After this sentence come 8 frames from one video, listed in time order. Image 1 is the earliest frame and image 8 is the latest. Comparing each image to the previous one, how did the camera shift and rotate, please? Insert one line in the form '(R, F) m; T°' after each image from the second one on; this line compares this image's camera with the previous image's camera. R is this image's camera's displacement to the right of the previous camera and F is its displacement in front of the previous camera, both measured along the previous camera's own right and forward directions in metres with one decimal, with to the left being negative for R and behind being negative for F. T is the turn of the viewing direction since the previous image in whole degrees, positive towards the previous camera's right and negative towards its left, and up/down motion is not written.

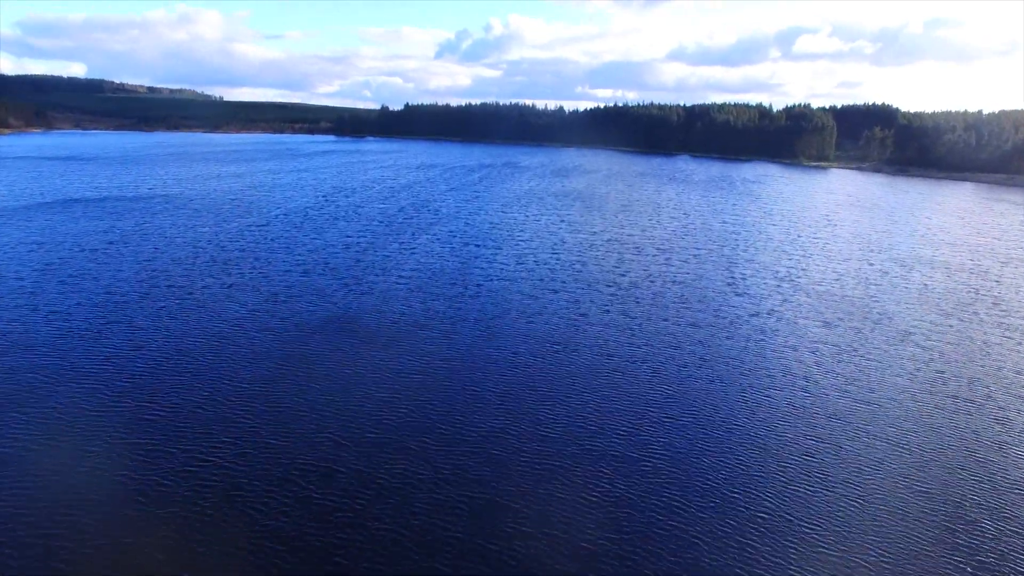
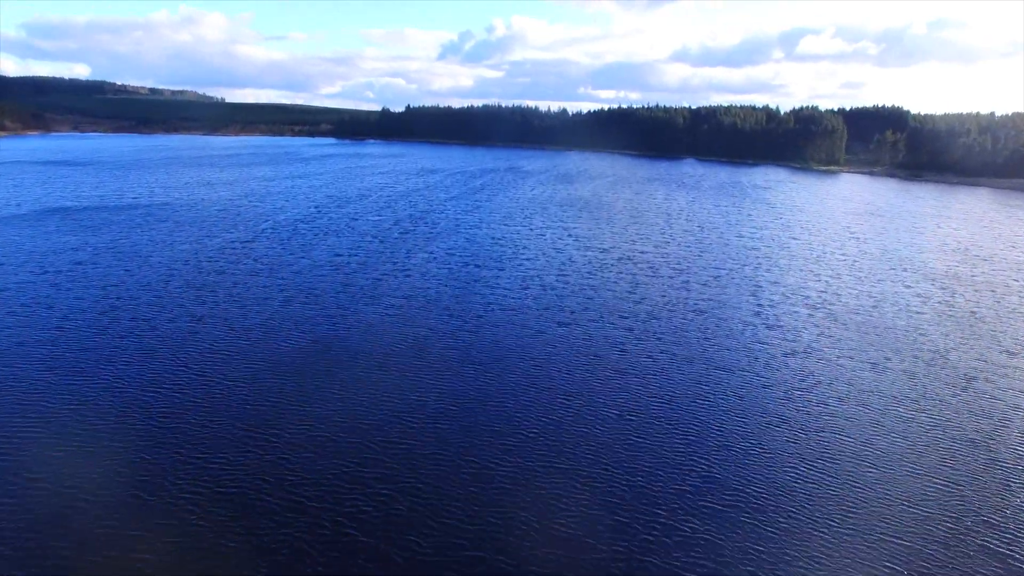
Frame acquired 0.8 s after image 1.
(0.0, +1.9) m; 0°
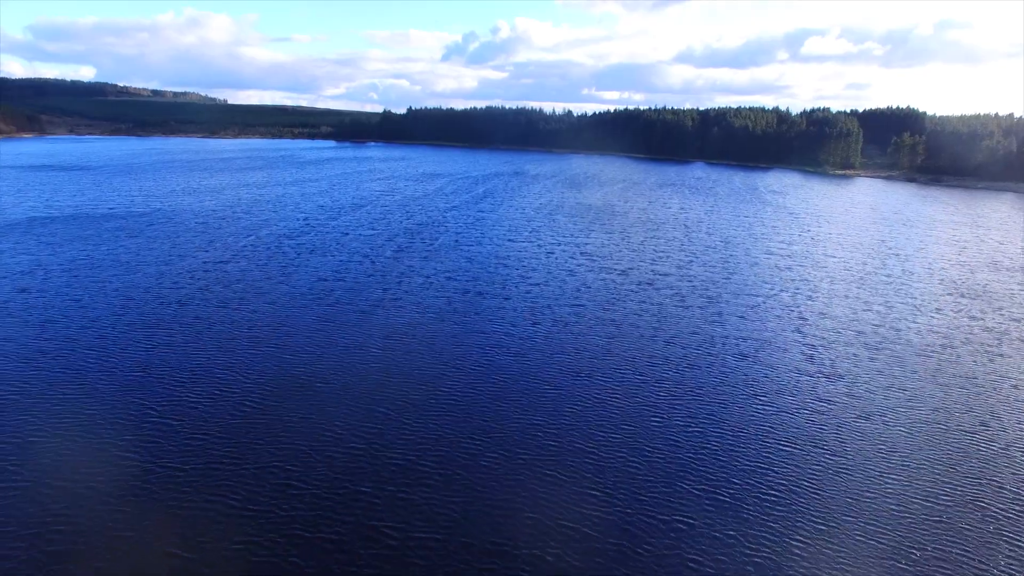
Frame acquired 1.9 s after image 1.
(-0.1, +2.6) m; 0°
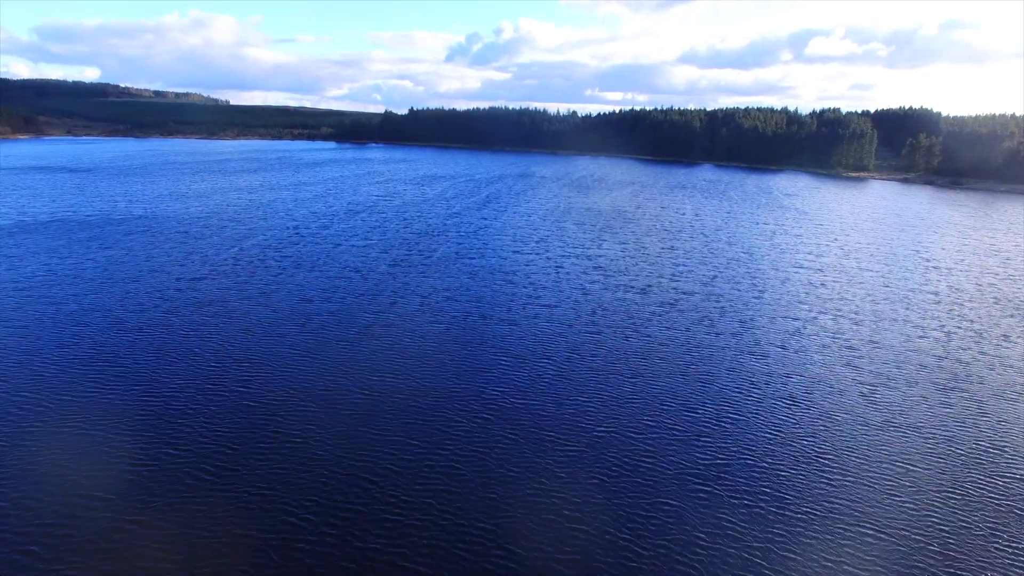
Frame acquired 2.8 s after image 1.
(-0.1, +2.2) m; 0°
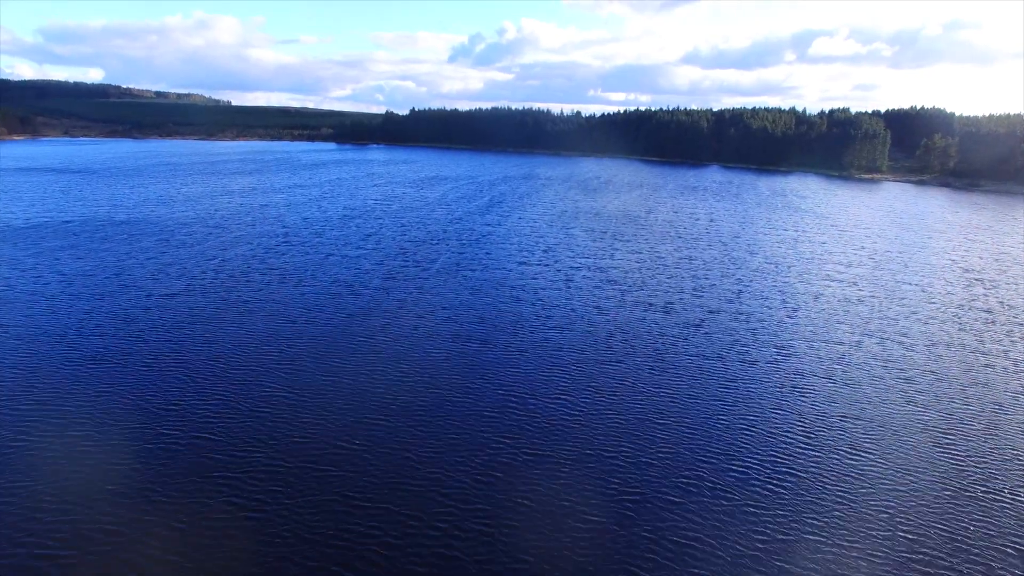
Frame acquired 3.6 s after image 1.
(-0.1, +1.9) m; 0°
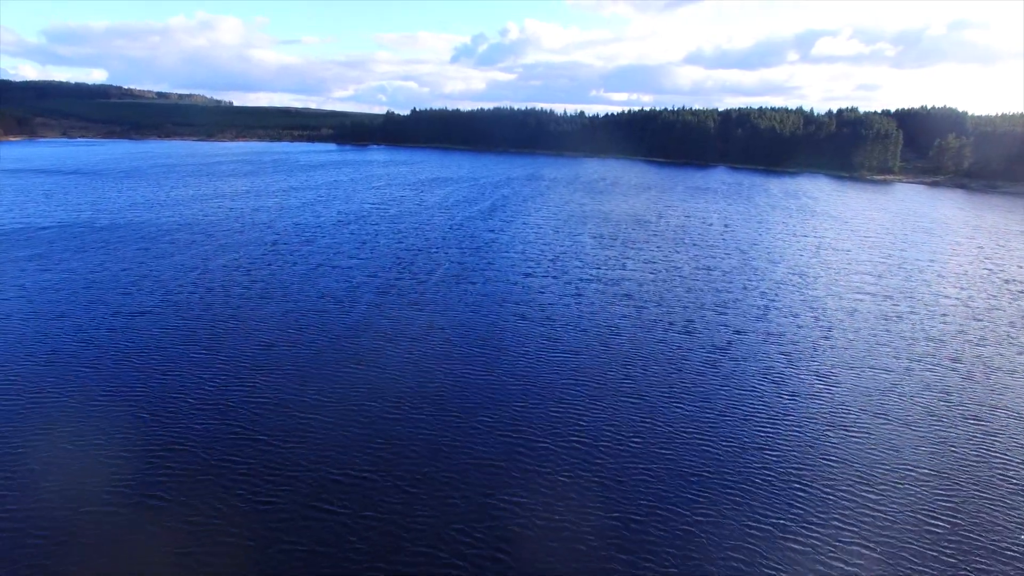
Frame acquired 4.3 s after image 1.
(-0.1, +1.7) m; 0°
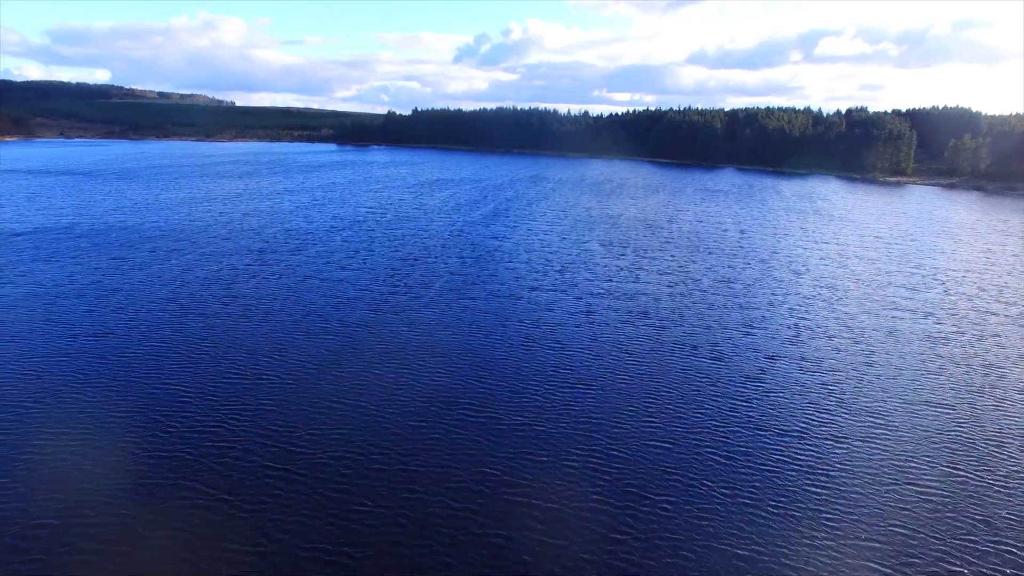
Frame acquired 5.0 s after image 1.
(-0.1, +1.7) m; 0°
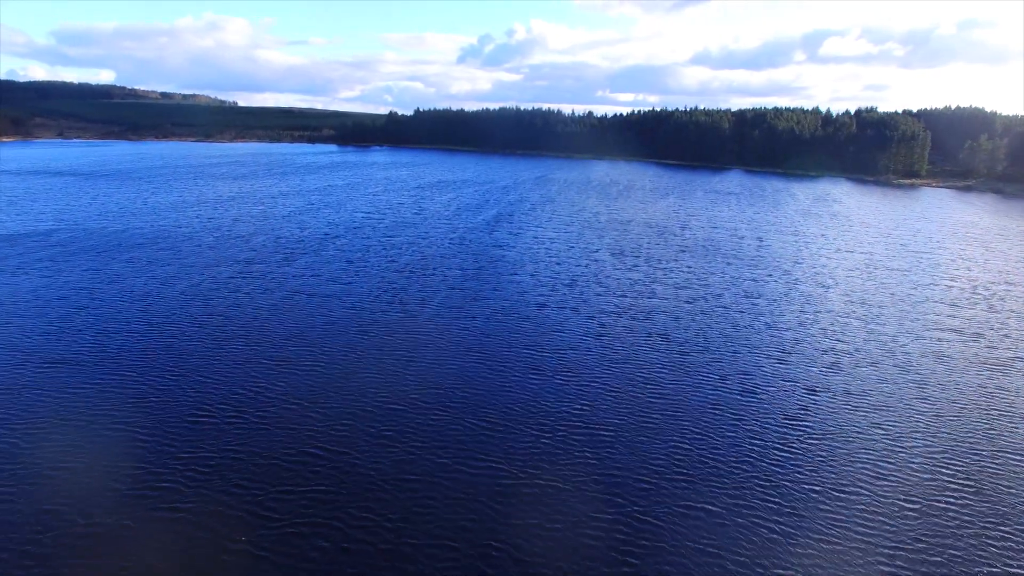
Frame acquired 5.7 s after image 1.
(0.0, +1.7) m; 0°
